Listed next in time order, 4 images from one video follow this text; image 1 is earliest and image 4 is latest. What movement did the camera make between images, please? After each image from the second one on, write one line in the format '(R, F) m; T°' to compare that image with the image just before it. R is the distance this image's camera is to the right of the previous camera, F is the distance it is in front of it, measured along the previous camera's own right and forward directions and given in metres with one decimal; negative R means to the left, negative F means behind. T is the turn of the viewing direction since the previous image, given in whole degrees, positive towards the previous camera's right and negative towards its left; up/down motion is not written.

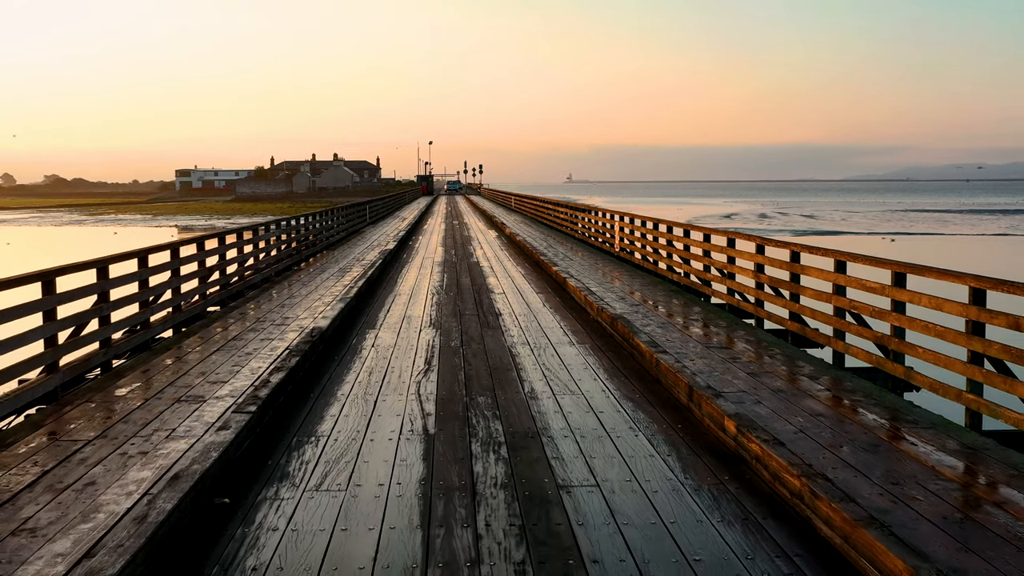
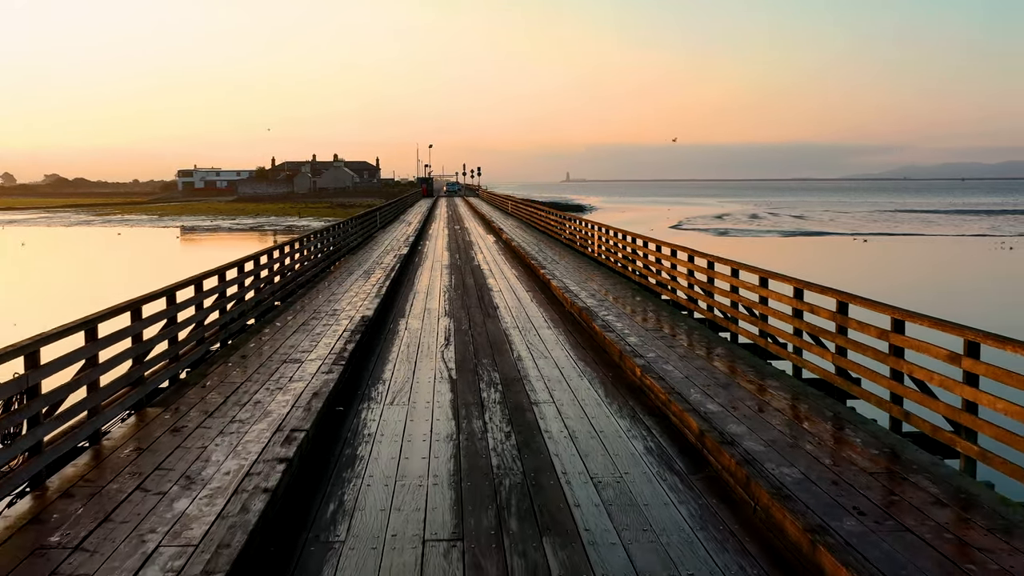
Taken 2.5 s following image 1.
(0.0, -2.4) m; 0°
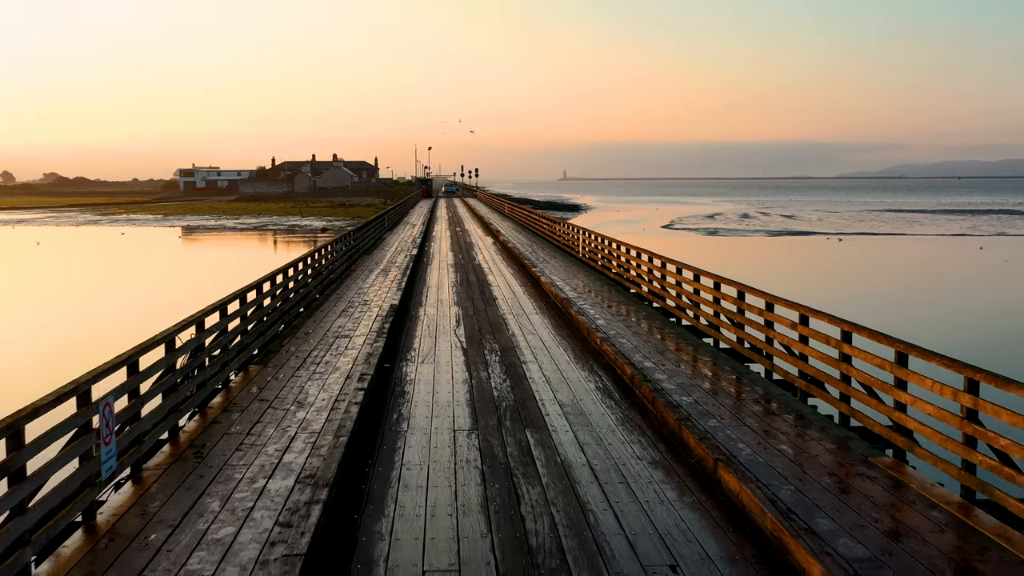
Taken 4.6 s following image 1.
(0.0, -2.4) m; 0°
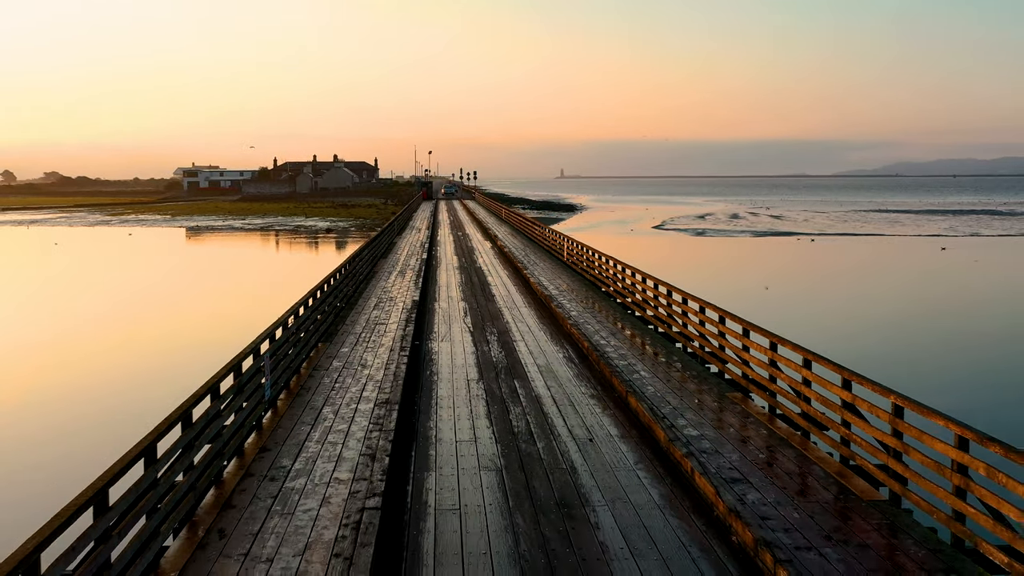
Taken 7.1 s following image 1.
(+0.1, -3.3) m; 0°
